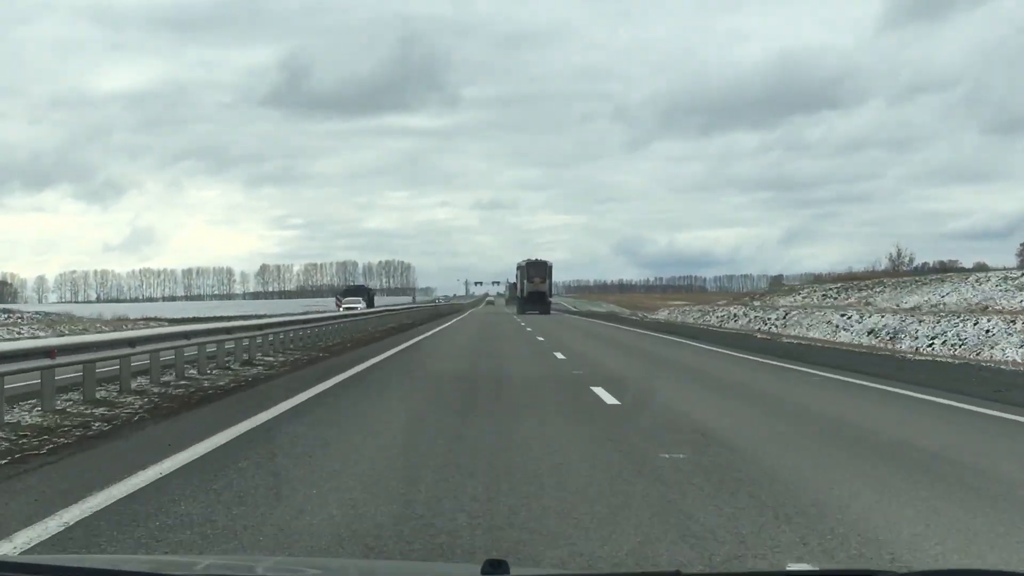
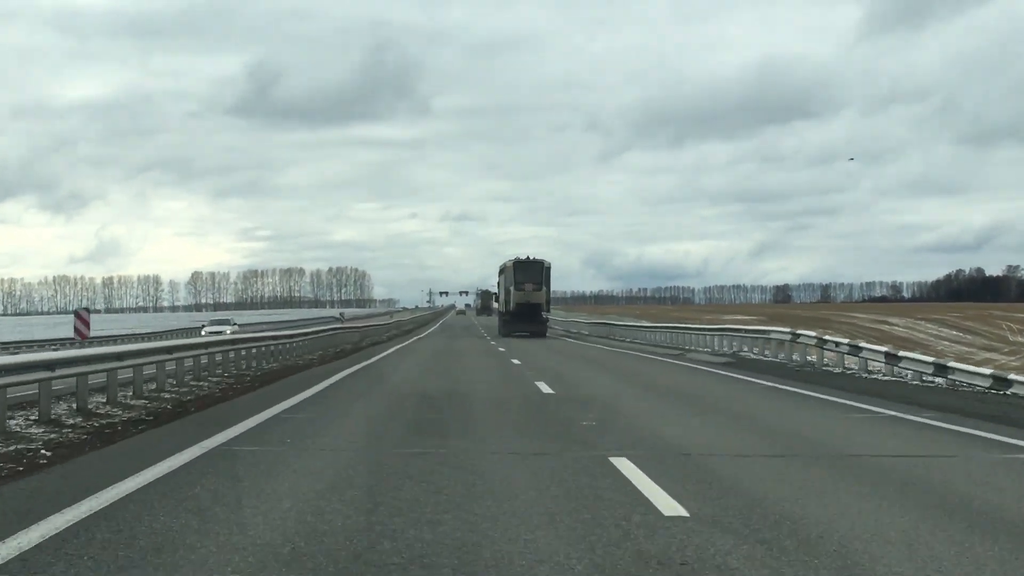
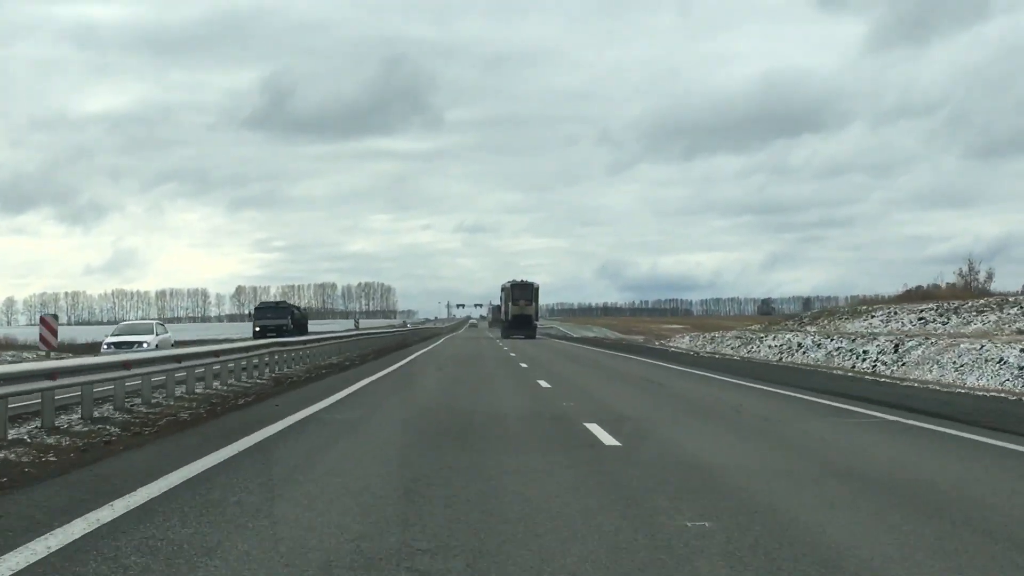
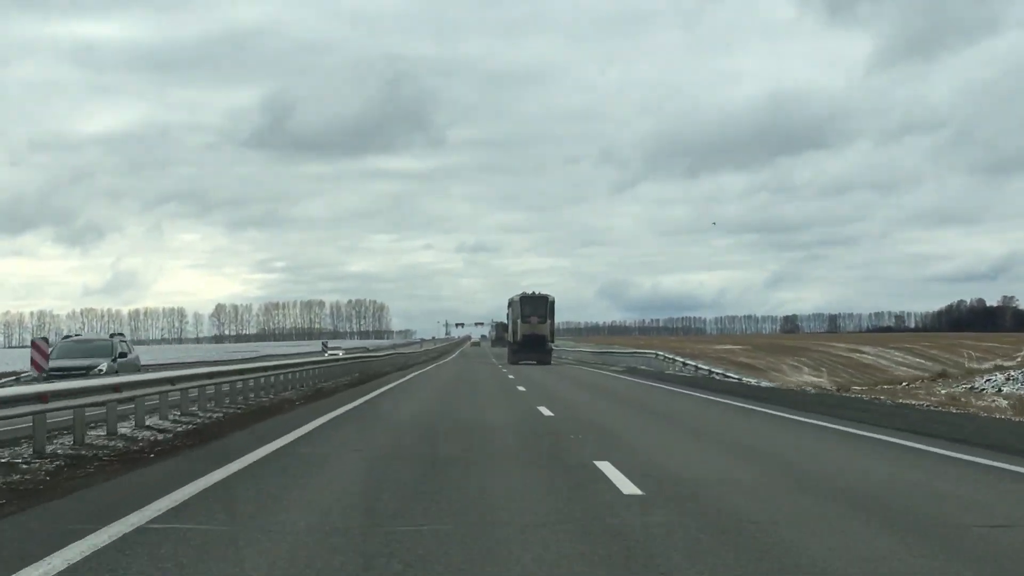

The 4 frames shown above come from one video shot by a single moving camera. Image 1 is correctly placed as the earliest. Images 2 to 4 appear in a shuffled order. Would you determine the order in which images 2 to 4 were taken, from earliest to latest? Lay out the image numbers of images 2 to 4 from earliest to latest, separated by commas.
3, 4, 2
